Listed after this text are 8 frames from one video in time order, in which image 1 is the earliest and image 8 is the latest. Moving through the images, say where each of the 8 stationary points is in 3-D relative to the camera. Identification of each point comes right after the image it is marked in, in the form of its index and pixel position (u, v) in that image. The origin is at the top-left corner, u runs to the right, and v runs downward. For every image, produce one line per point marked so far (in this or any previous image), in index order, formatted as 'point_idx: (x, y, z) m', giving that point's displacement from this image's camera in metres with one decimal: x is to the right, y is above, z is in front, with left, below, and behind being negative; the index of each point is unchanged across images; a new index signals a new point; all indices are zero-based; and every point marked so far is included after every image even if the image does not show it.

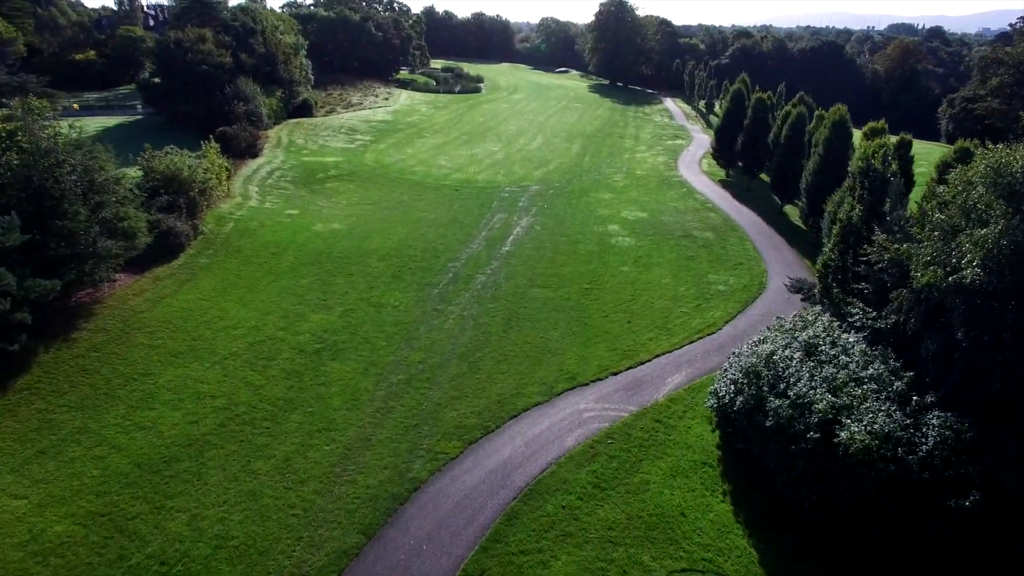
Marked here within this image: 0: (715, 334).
0: (+7.0, -1.6, +18.3) m
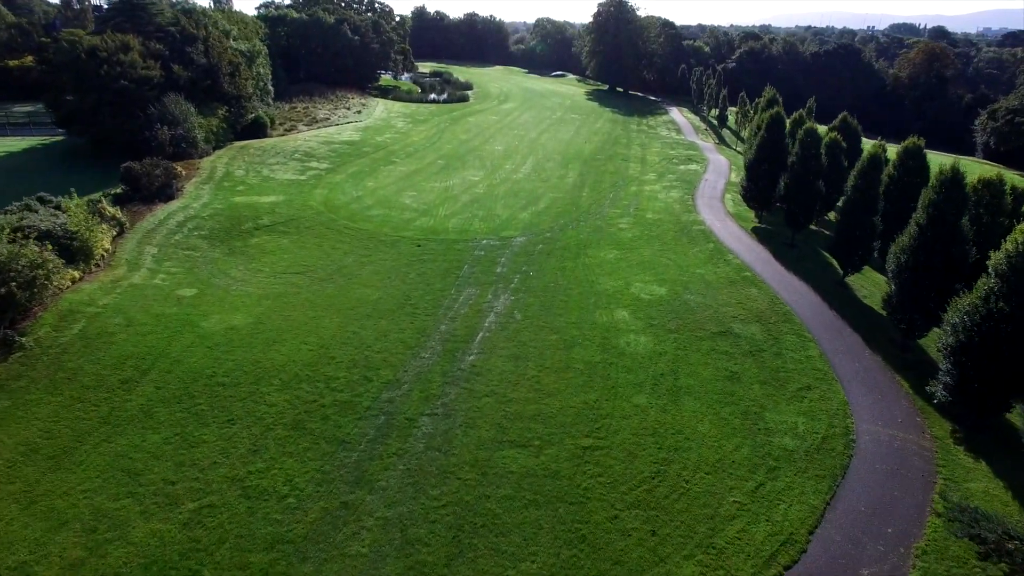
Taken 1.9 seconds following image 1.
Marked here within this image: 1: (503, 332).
0: (+5.9, -5.7, +11.1) m
1: (-0.3, -1.6, +19.1) m
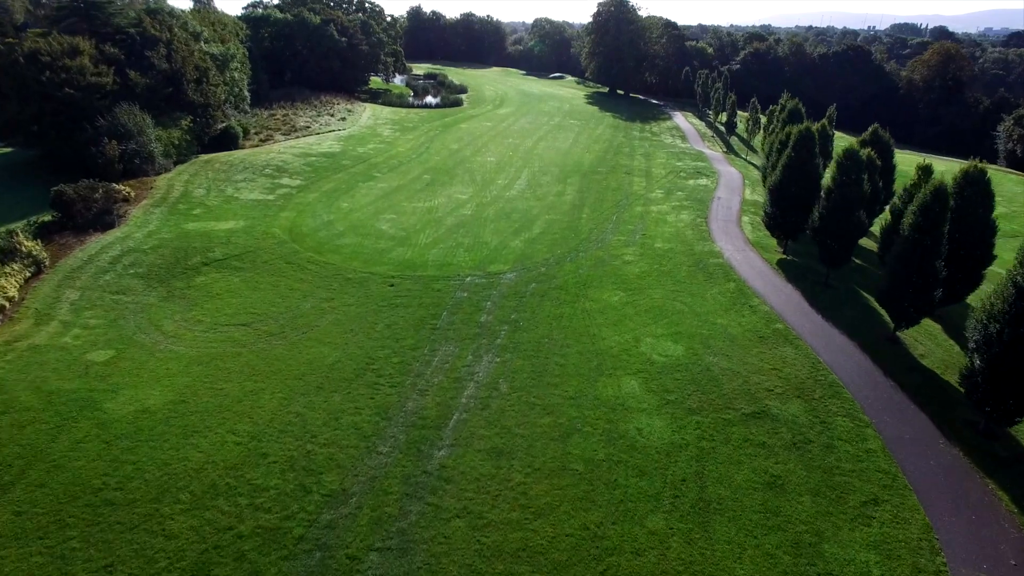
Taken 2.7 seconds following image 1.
0: (+5.4, -7.7, +7.4) m
1: (-0.8, -3.6, +15.4) m
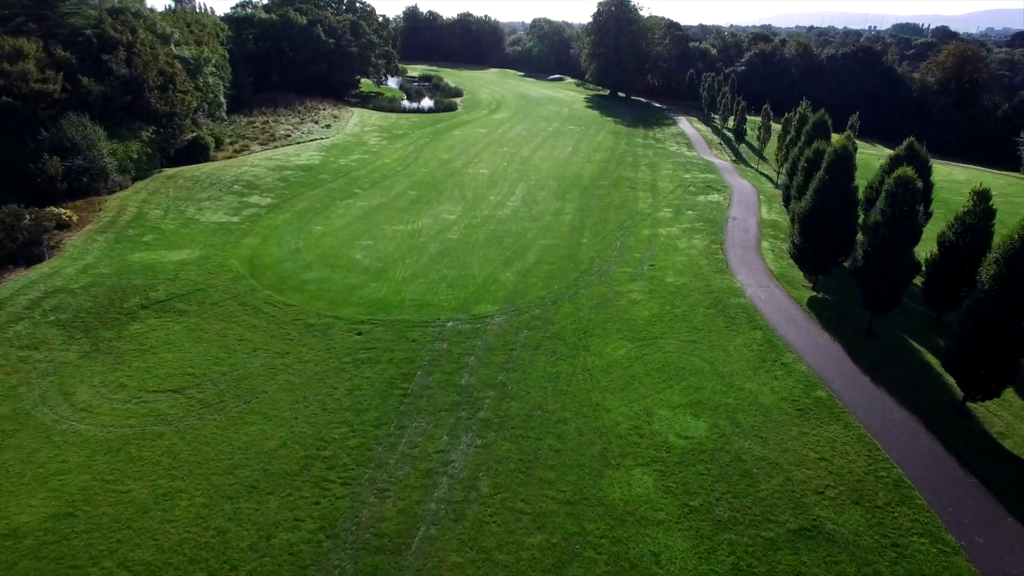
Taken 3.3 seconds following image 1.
0: (+5.0, -9.5, +4.0) m
1: (-1.2, -5.4, +12.0) m
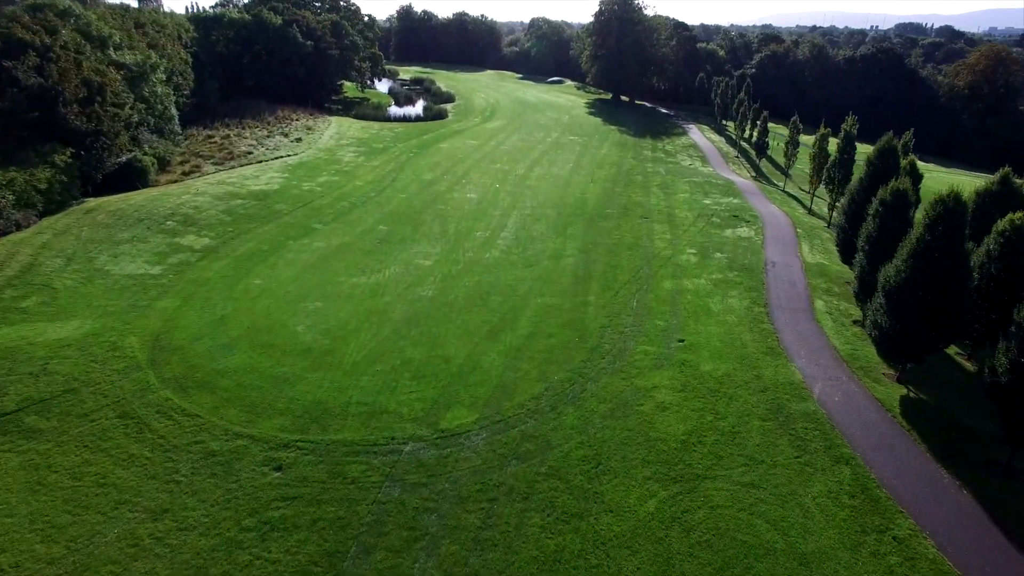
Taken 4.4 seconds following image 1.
0: (+4.6, -12.5, -1.8) m
1: (-1.7, -8.4, +6.2) m
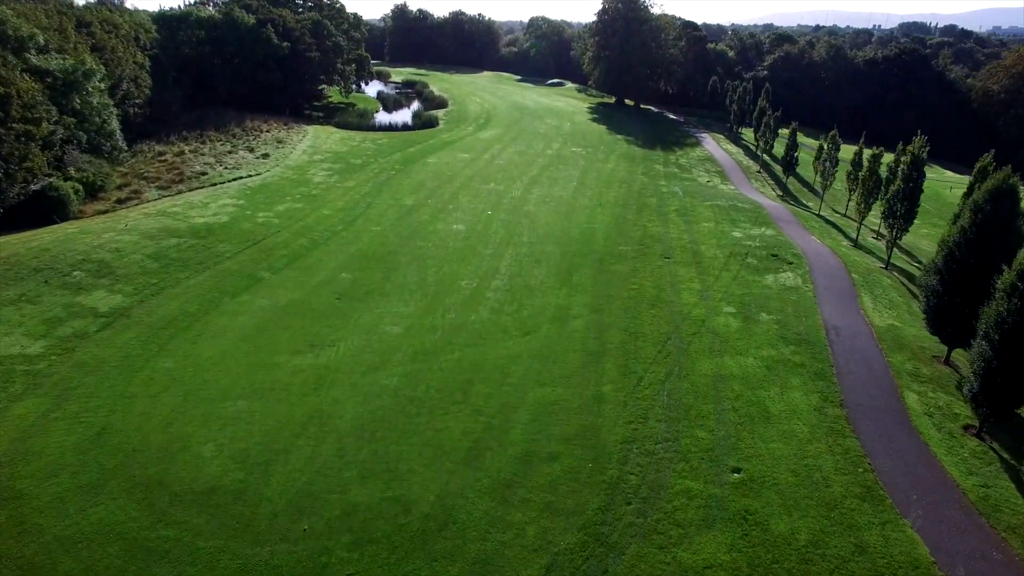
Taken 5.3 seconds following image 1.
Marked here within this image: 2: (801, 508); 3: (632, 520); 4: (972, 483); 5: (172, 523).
0: (+4.3, -15.4, -7.4) m
1: (-2.0, -11.2, +0.6) m
2: (+6.9, -5.2, +12.7) m
3: (+2.9, -5.5, +12.5) m
4: (+11.6, -4.9, +13.5) m
5: (-7.8, -5.3, +12.3) m
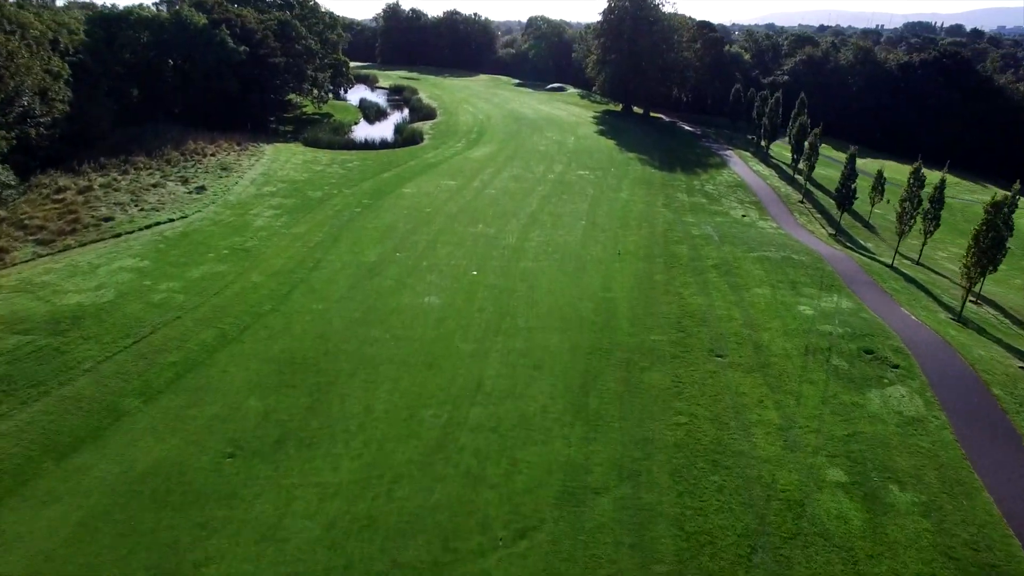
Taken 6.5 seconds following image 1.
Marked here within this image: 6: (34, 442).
0: (+4.0, -19.5, -15.3) m
1: (-2.3, -15.3, -7.3) m
2: (+6.5, -9.3, +4.8) m
3: (+2.5, -9.5, +4.6) m
4: (+11.3, -9.0, +5.6) m
5: (-8.1, -9.4, +4.4) m
6: (-12.8, -4.1, +14.4) m
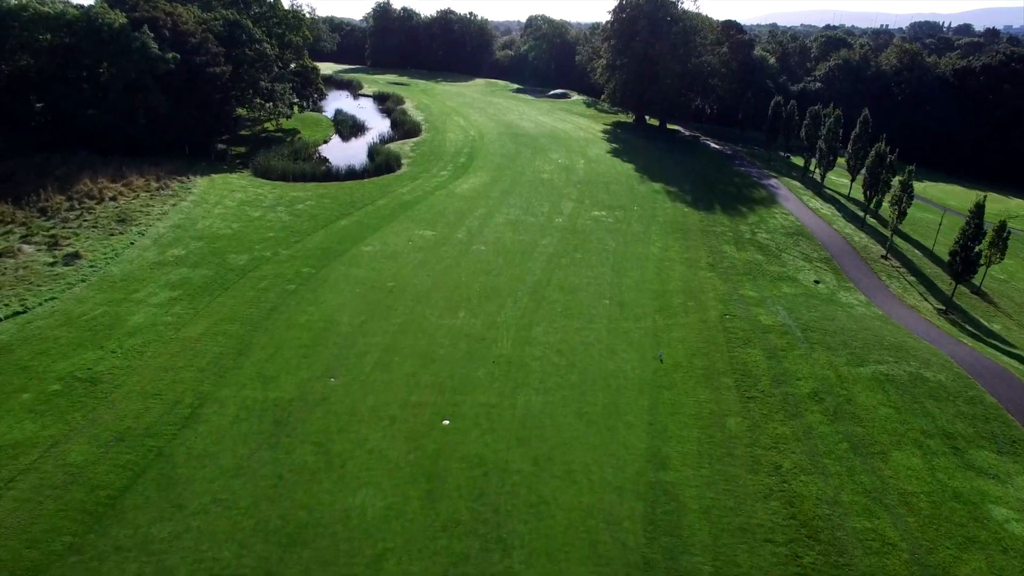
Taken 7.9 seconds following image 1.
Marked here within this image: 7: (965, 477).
0: (+3.8, -24.4, -24.9) m
1: (-2.5, -20.3, -16.9) m
2: (+6.4, -14.2, -4.8) m
3: (+2.4, -14.5, -5.0) m
4: (+11.1, -13.9, -4.0) m
5: (-8.3, -14.3, -5.3) m
6: (-13.0, -9.0, +4.8) m
7: (+12.8, -5.2, +15.2) m
